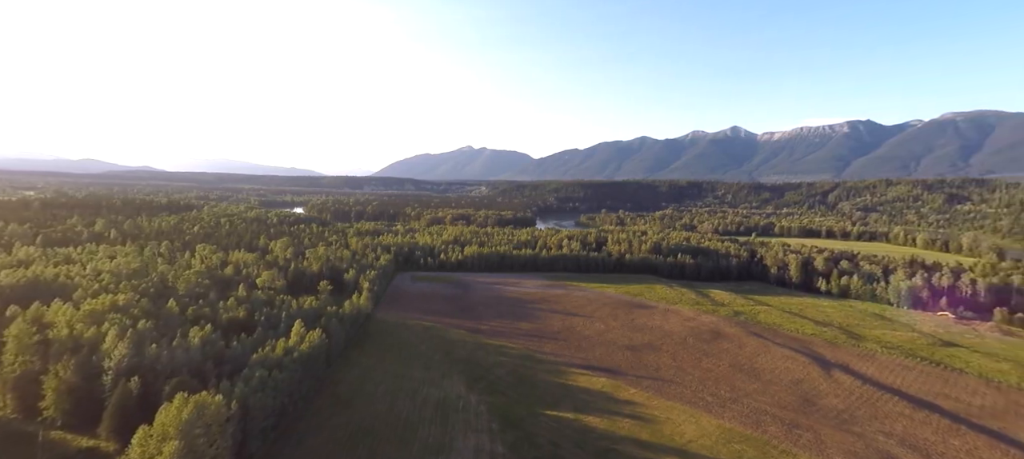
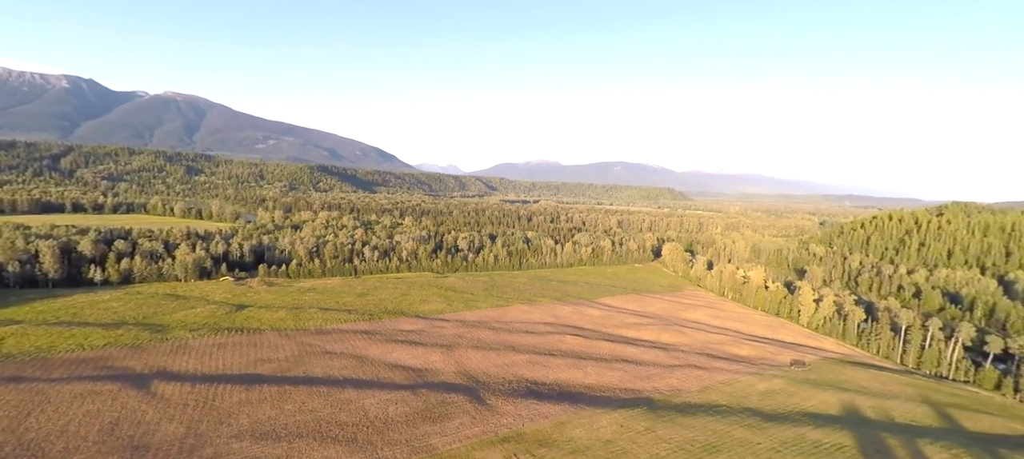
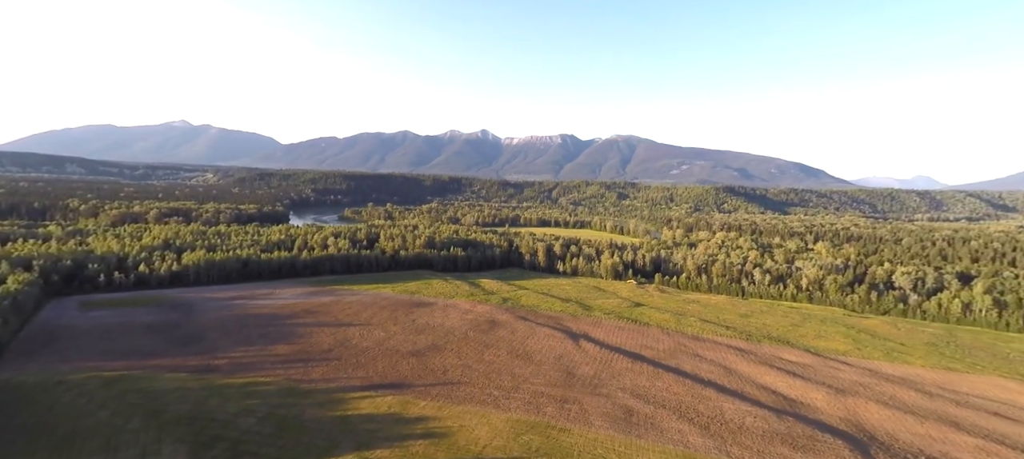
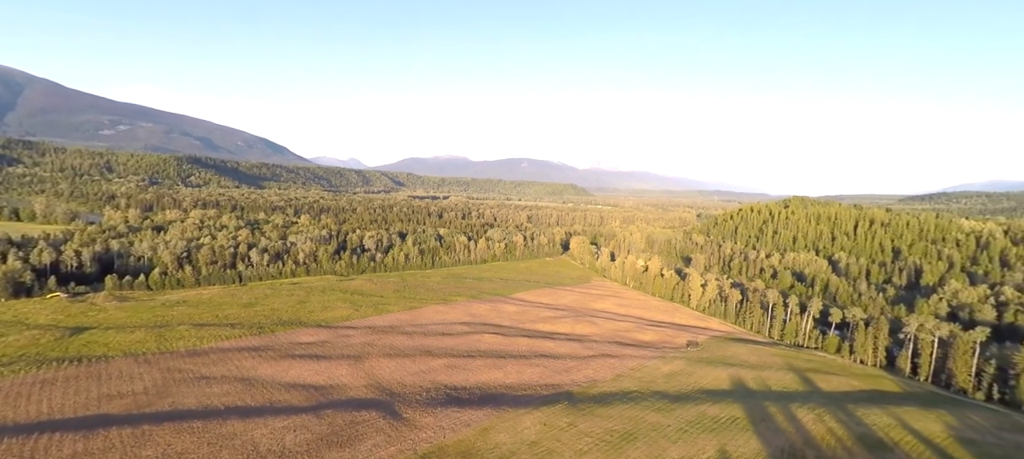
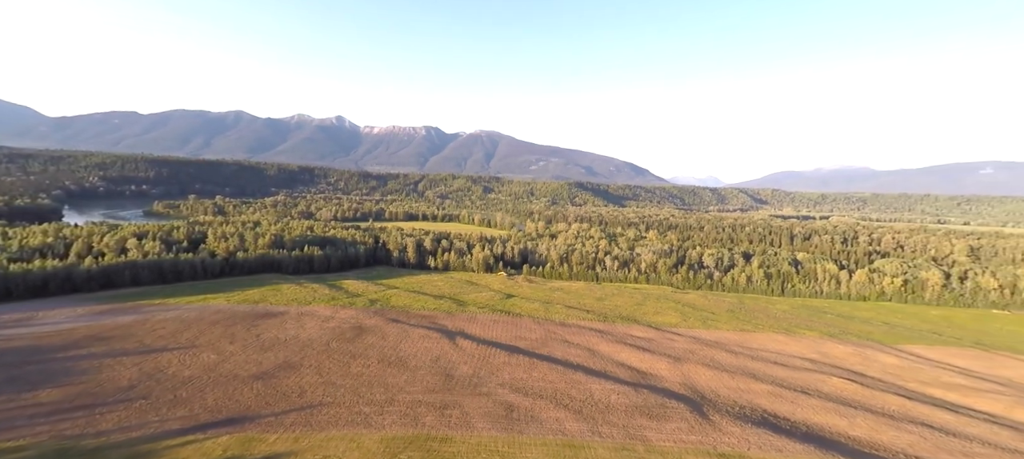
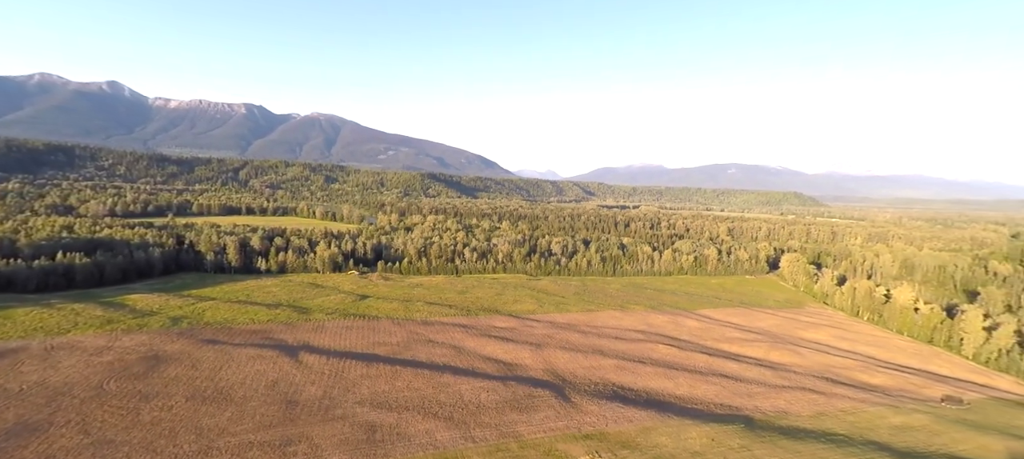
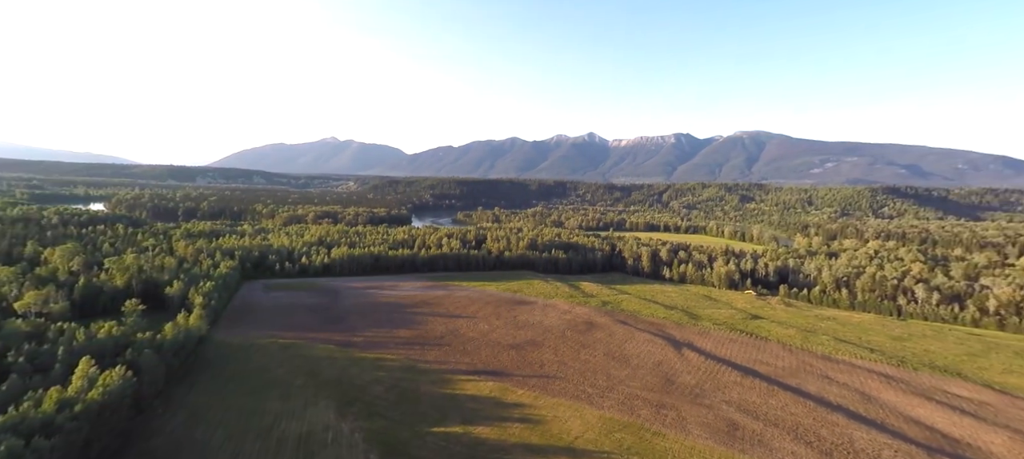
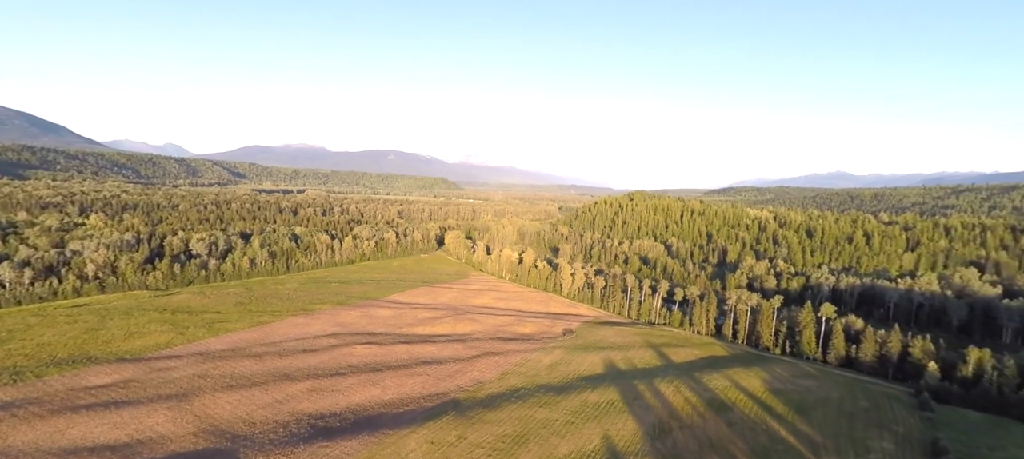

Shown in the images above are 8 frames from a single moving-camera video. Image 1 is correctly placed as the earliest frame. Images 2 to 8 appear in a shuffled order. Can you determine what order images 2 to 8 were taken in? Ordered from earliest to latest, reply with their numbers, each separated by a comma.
7, 3, 5, 6, 2, 4, 8
